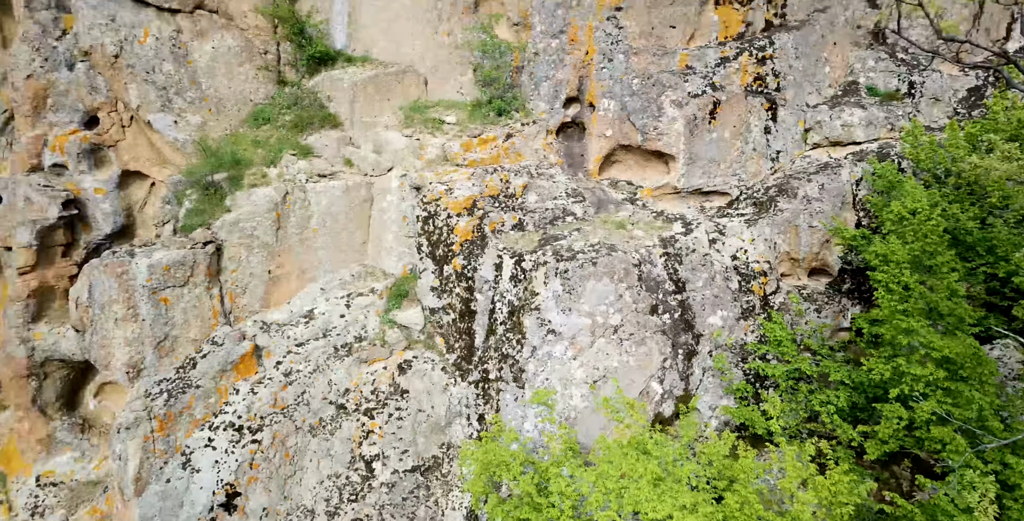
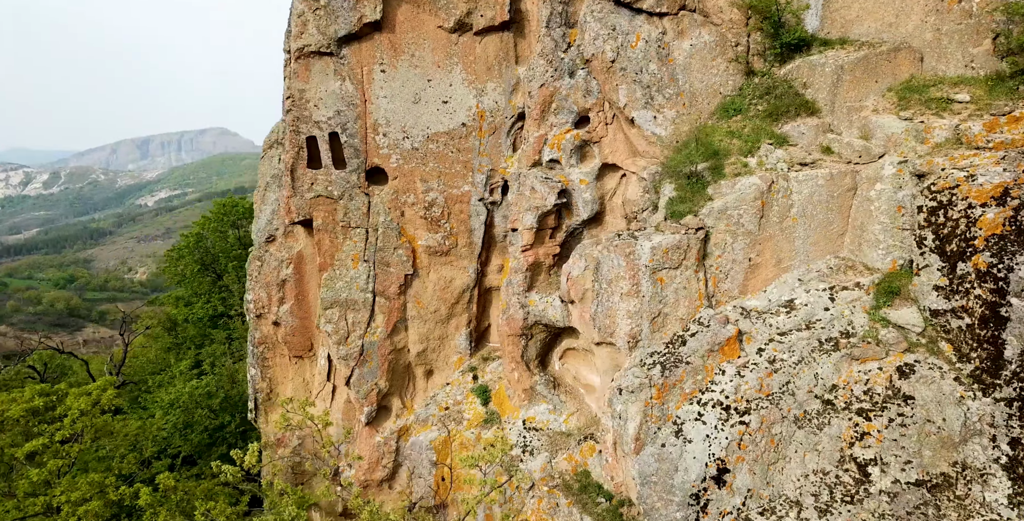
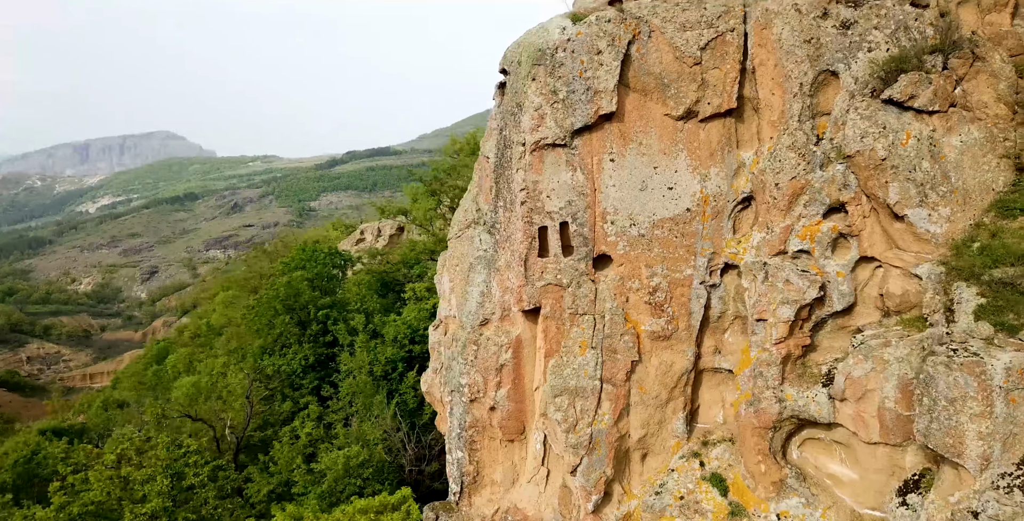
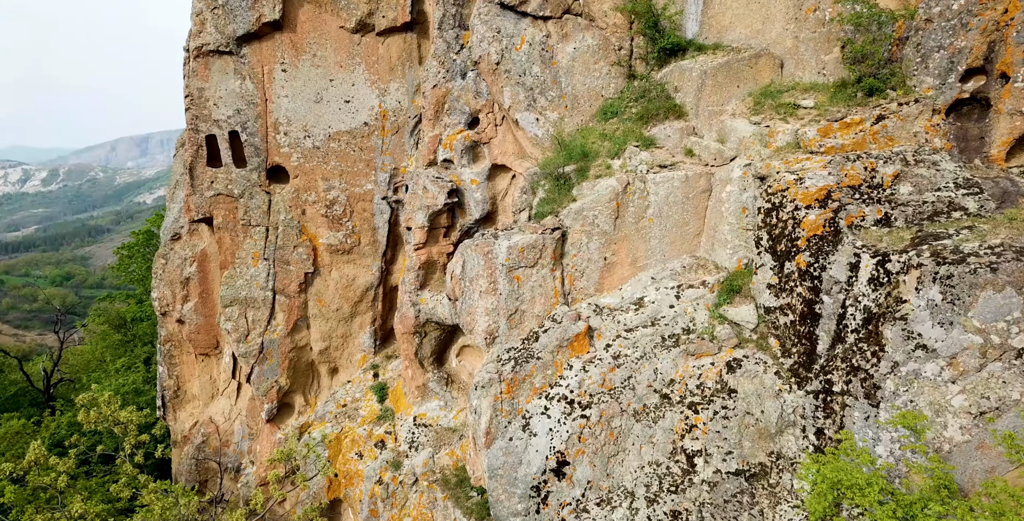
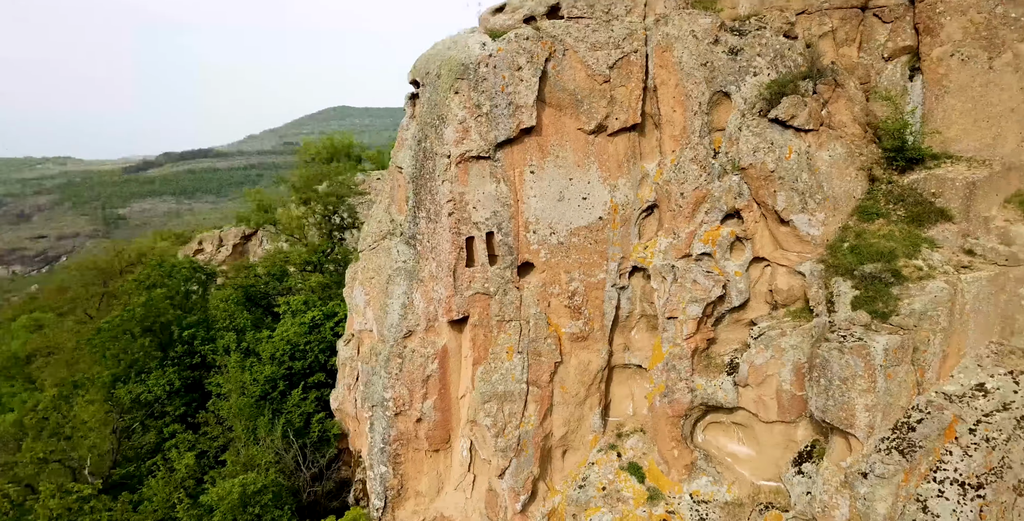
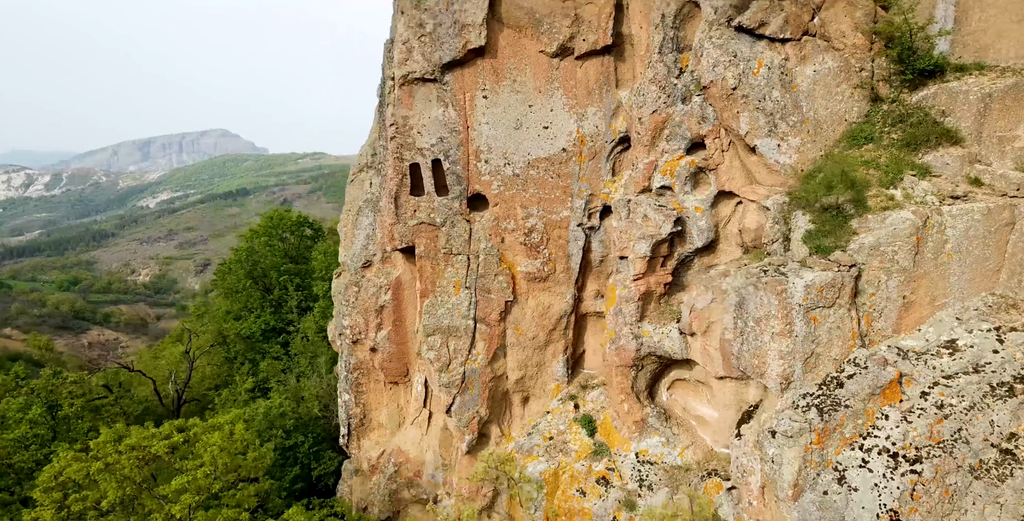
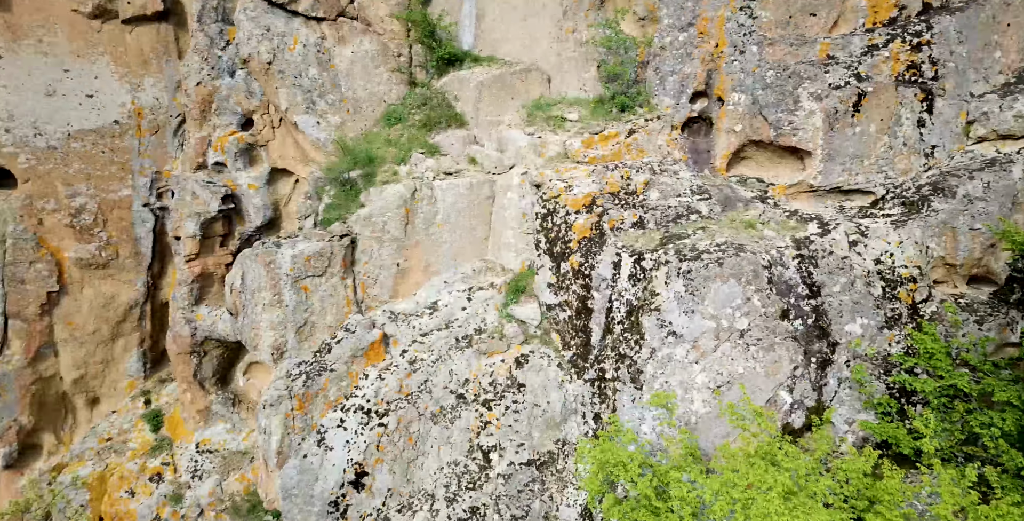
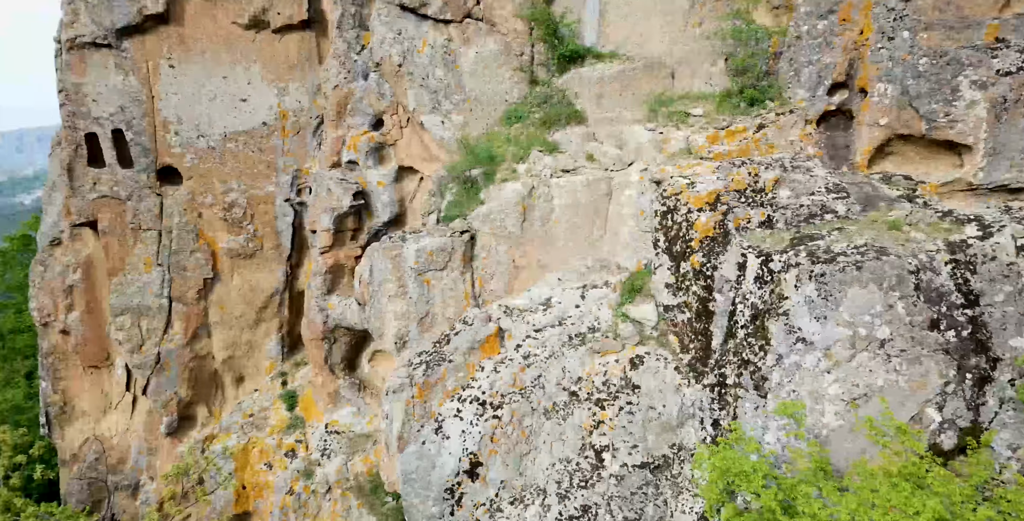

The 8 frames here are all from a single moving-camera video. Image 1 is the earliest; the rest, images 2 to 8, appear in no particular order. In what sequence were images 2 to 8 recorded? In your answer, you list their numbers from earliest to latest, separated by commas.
7, 8, 4, 2, 6, 3, 5
